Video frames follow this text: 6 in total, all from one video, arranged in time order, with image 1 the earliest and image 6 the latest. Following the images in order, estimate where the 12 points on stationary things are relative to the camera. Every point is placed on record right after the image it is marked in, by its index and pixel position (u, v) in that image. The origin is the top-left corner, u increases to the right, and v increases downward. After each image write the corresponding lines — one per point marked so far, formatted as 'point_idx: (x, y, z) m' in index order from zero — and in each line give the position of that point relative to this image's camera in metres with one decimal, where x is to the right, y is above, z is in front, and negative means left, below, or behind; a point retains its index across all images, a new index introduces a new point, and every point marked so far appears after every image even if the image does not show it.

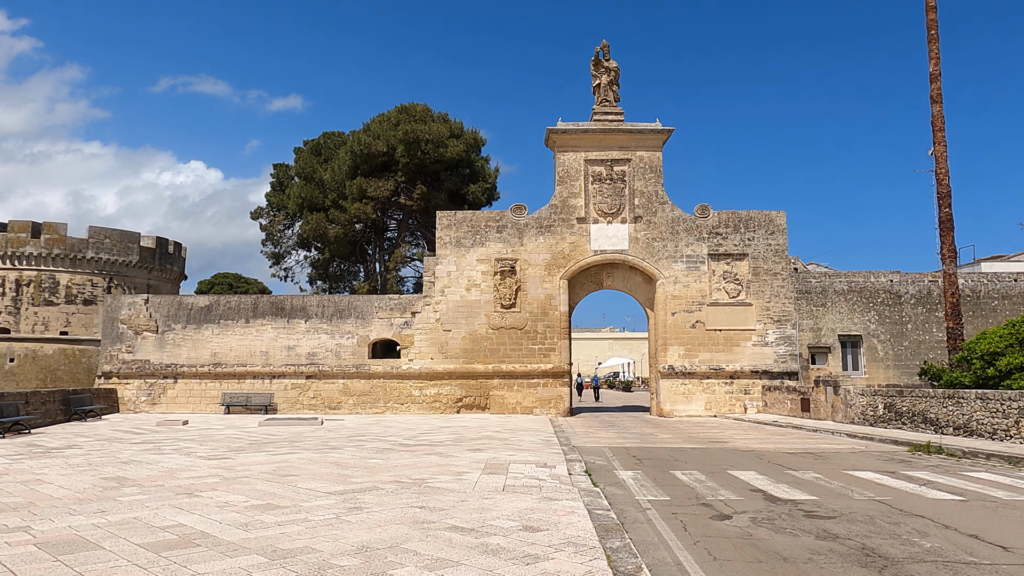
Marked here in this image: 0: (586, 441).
0: (+1.3, -2.7, +13.6) m
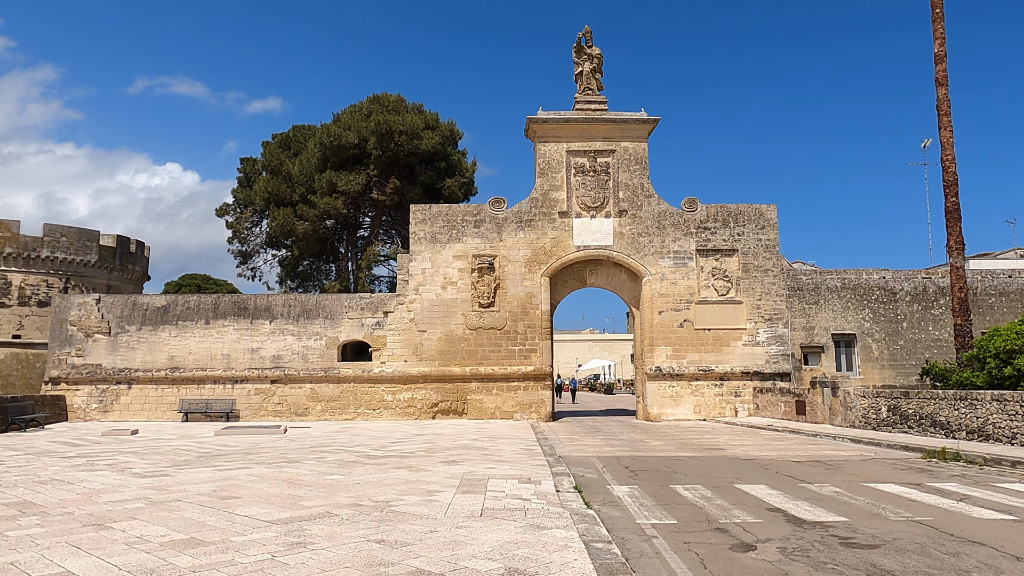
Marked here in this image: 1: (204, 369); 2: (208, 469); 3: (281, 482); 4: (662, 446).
0: (+1.0, -2.6, +12.5) m
1: (-7.9, -2.1, +20.0) m
2: (-3.8, -2.2, +9.6) m
3: (-2.5, -2.1, +8.3) m
4: (+2.6, -2.7, +13.3) m
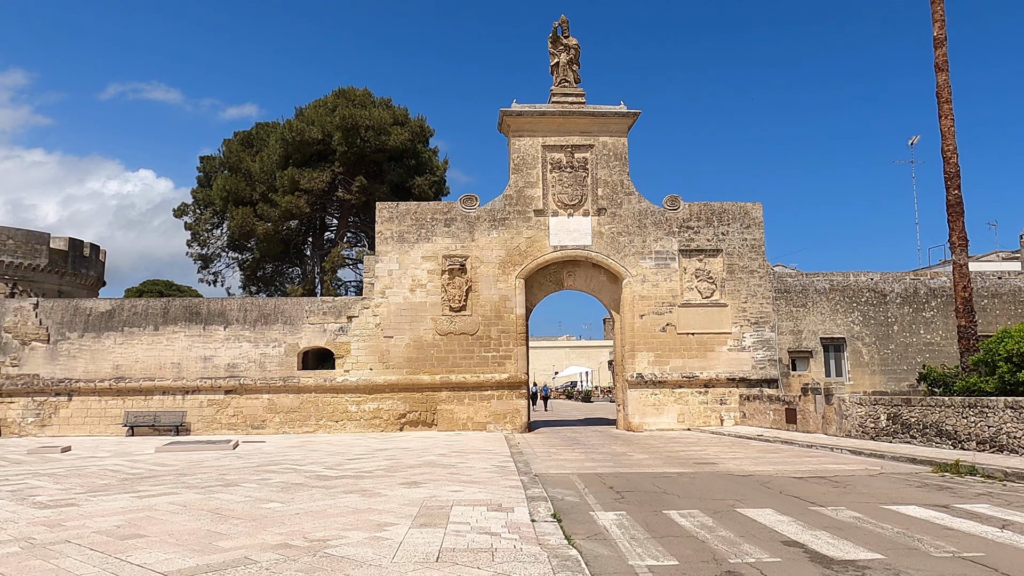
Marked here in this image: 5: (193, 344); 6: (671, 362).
0: (+0.5, -2.6, +11.3) m
1: (-8.5, -2.1, +18.5) m
2: (-4.1, -2.2, +8.3) m
3: (-2.8, -2.0, +7.0) m
4: (+2.1, -2.7, +12.2) m
5: (-7.7, -1.3, +18.7) m
6: (+3.9, -1.8, +19.3) m
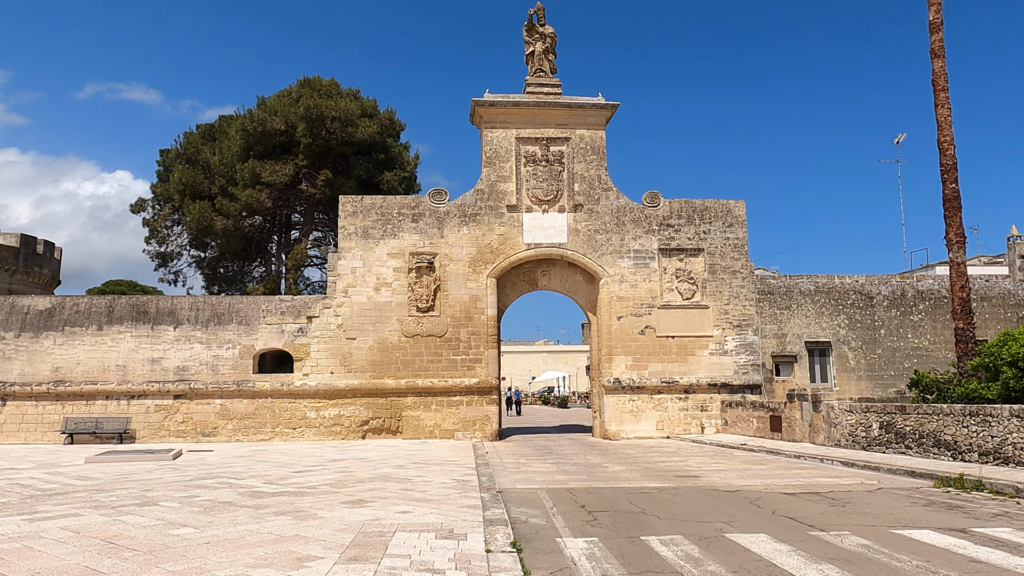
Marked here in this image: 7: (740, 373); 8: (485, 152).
0: (+0.1, -2.5, +10.2) m
1: (-9.2, -2.1, +17.2) m
2: (-4.5, -2.1, +7.1) m
3: (-3.1, -1.9, +5.9) m
4: (+1.6, -2.7, +11.2) m
5: (-8.3, -1.3, +17.4) m
6: (+3.3, -1.8, +18.4) m
7: (+5.4, -2.0, +18.5) m
8: (-0.7, +3.3, +18.8) m
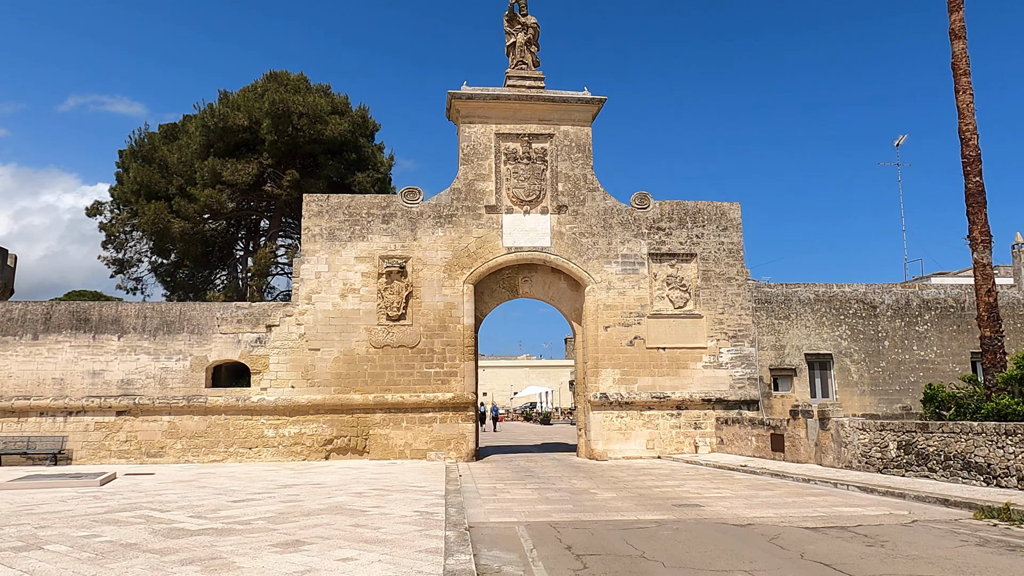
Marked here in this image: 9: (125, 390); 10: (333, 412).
0: (-0.2, -2.5, +8.8) m
1: (-9.7, -2.2, +15.6) m
2: (-4.7, -2.0, +5.6) m
3: (-3.3, -1.8, +4.3) m
4: (+1.3, -2.7, +9.8) m
5: (-8.8, -1.4, +15.8) m
6: (+2.8, -2.0, +17.0) m
7: (+4.9, -2.2, +17.2) m
8: (-1.1, +3.1, +17.4) m
9: (-7.9, -2.1, +15.8) m
10: (-3.7, -2.6, +16.1) m
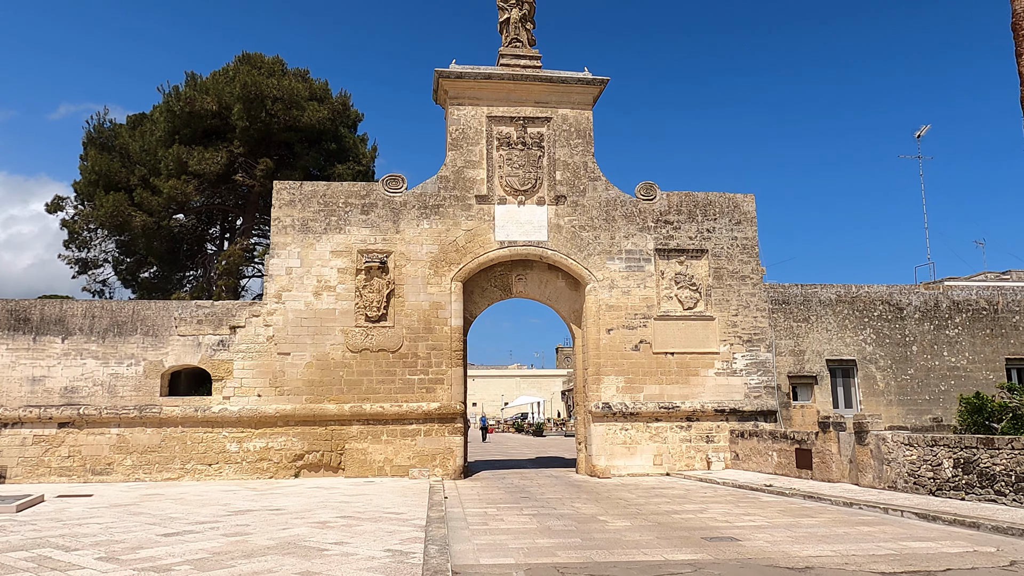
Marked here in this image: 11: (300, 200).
0: (-0.3, -2.4, +7.1) m
1: (-9.8, -2.1, +13.8) m
2: (-4.7, -1.8, +3.8) m
3: (-3.3, -1.6, +2.6) m
4: (+1.2, -2.5, +8.1) m
5: (-8.9, -1.3, +14.1) m
6: (+2.6, -2.0, +15.4) m
7: (+4.8, -2.2, +15.6) m
8: (-1.3, +3.1, +15.8) m
9: (-8.0, -2.0, +14.0) m
10: (-3.8, -2.5, +14.4) m
11: (-4.1, +1.7, +15.2) m
